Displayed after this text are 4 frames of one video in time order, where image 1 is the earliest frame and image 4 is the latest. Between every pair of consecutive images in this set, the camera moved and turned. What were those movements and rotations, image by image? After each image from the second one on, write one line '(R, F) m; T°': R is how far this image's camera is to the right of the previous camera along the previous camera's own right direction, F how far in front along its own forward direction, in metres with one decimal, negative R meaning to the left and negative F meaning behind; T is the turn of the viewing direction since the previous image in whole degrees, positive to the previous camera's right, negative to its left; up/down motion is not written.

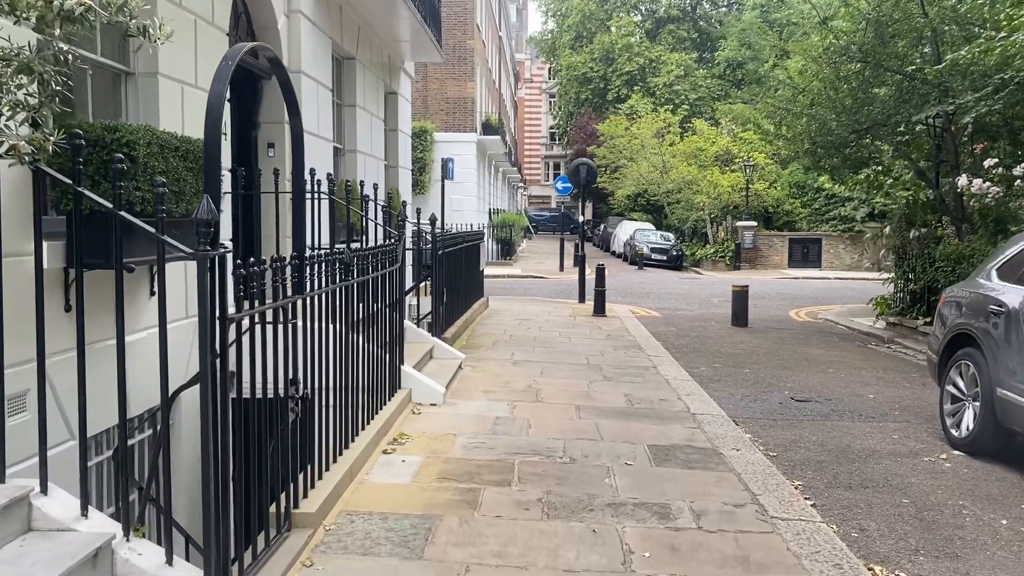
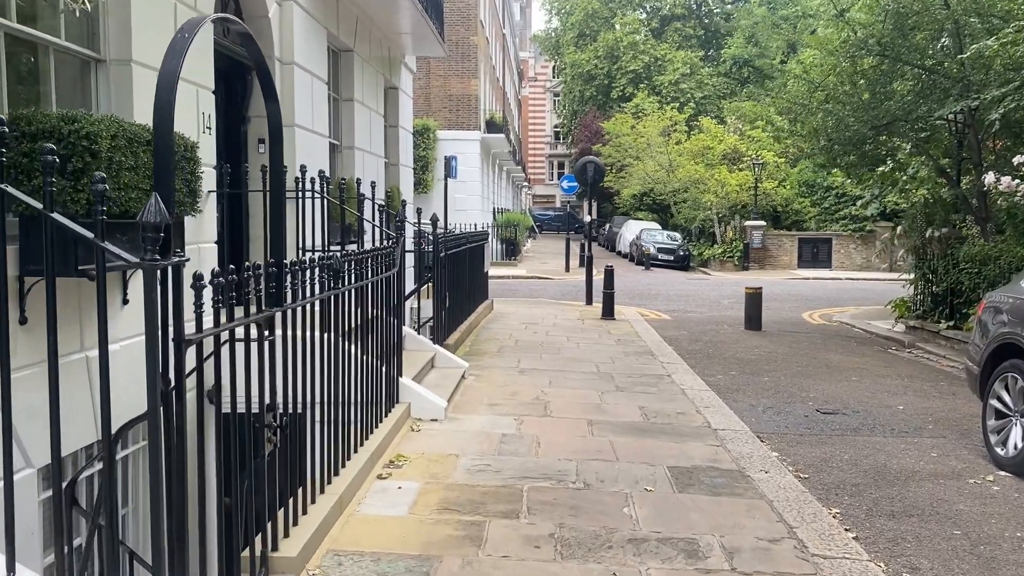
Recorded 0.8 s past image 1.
(0.0, +0.4) m; 0°
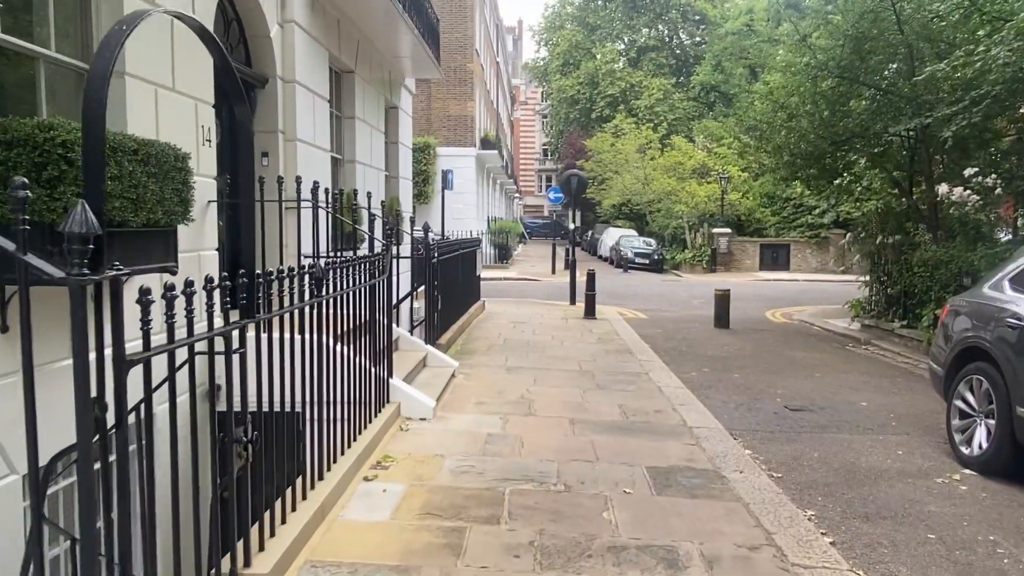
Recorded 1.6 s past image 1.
(0.0, -0.1) m; +2°
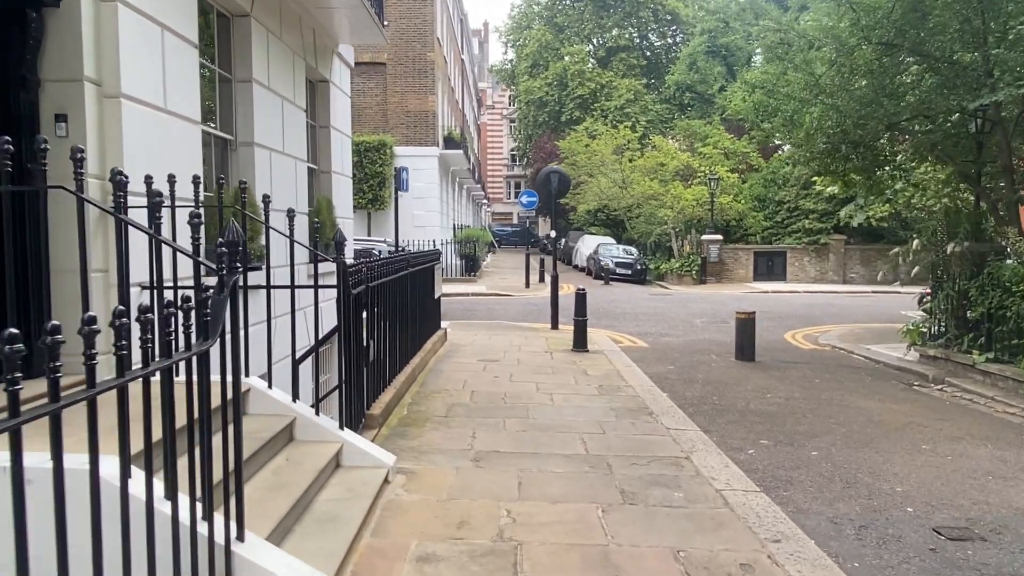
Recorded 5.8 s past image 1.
(0.0, +3.0) m; +2°
